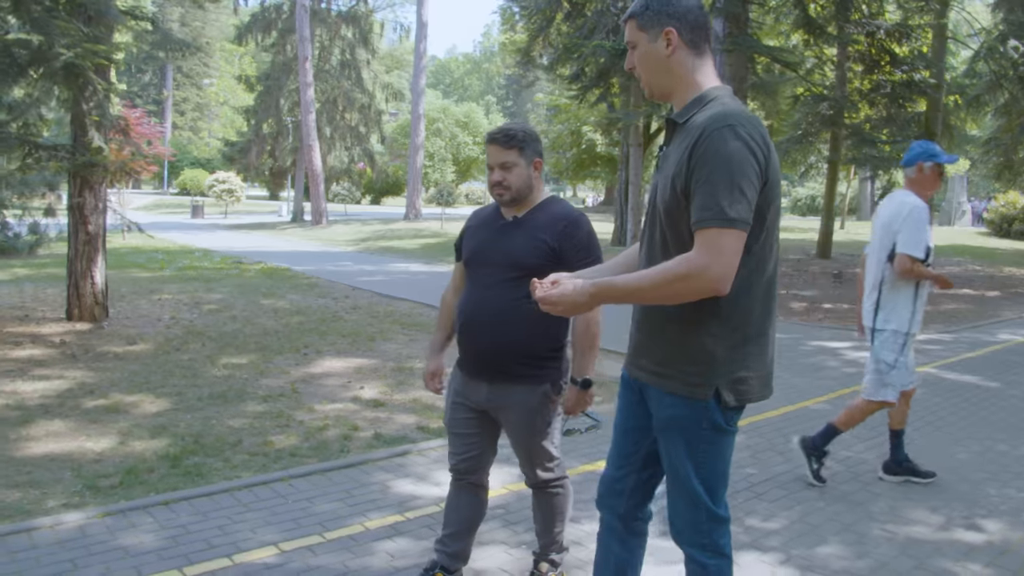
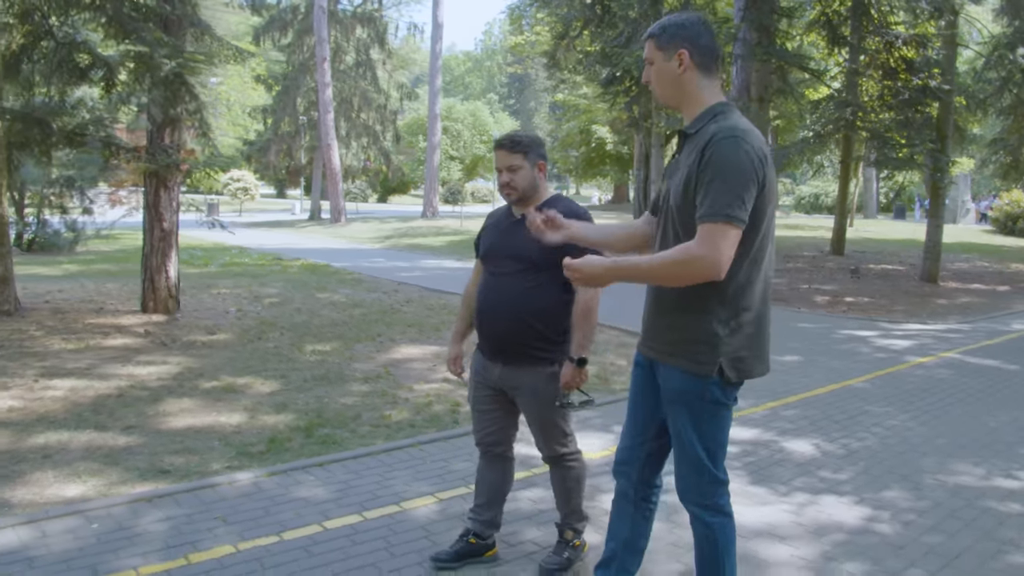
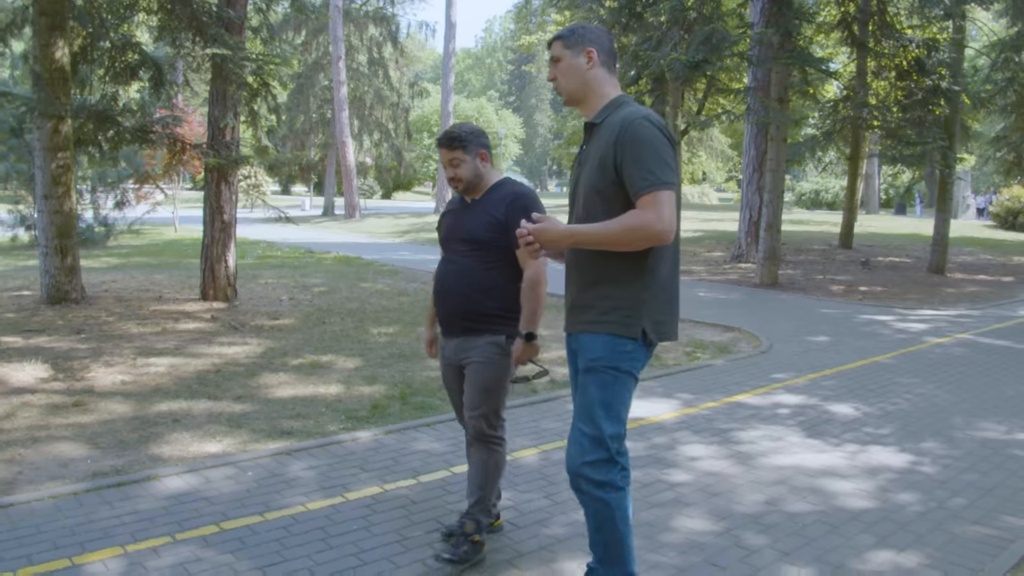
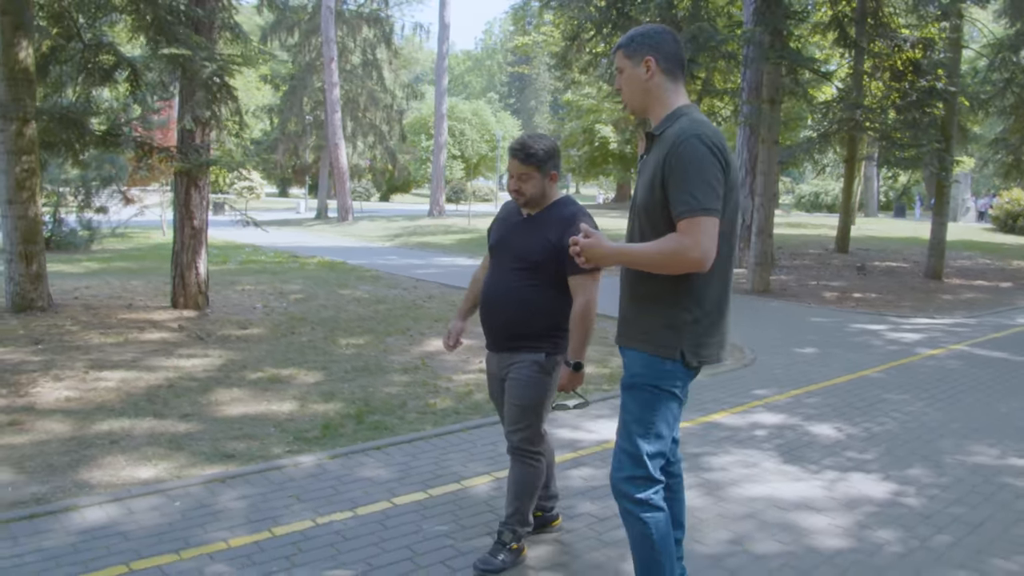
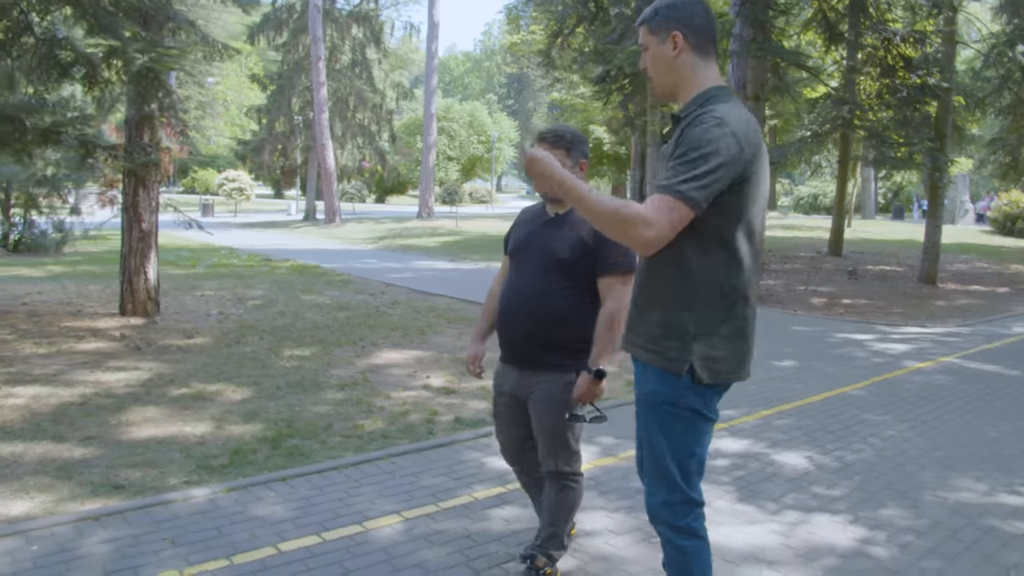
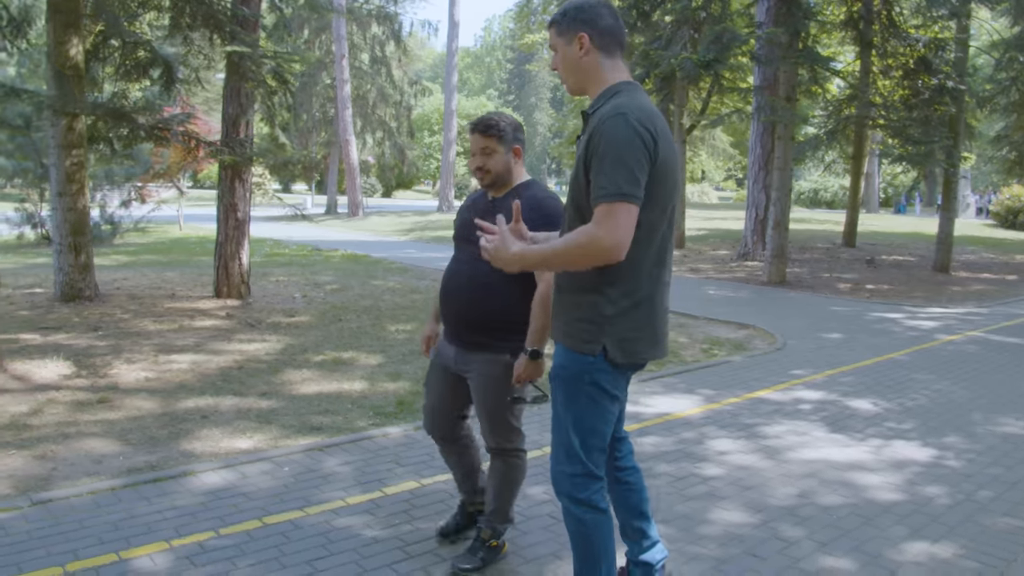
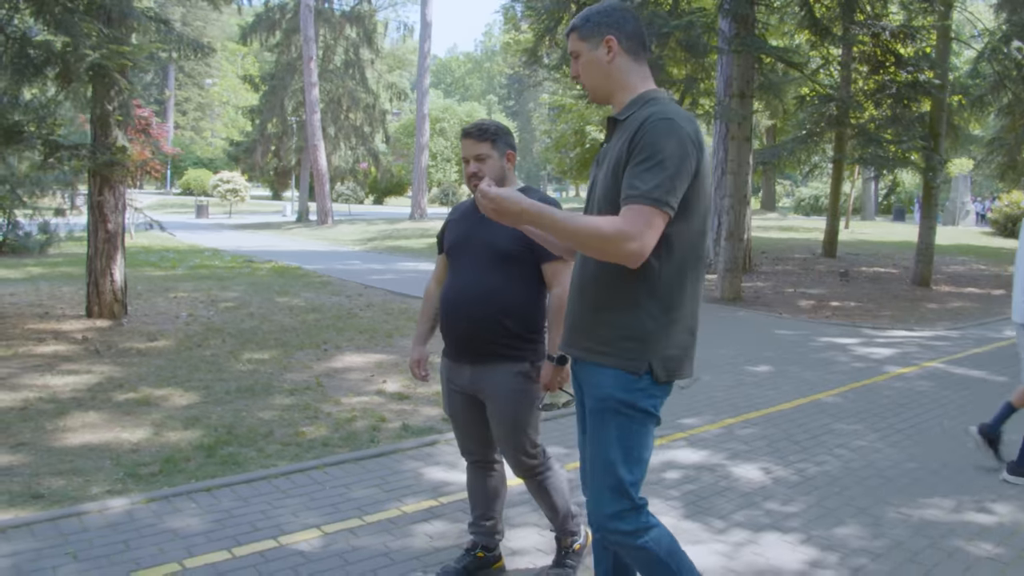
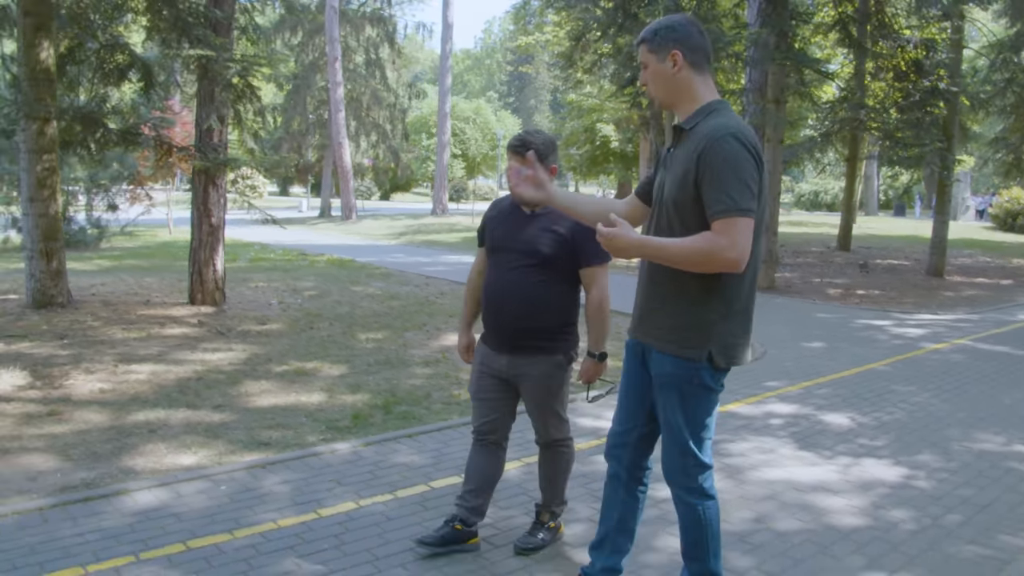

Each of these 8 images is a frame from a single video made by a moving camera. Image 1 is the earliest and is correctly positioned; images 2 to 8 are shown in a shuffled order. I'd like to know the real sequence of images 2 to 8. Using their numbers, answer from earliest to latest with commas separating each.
7, 5, 2, 4, 8, 3, 6
